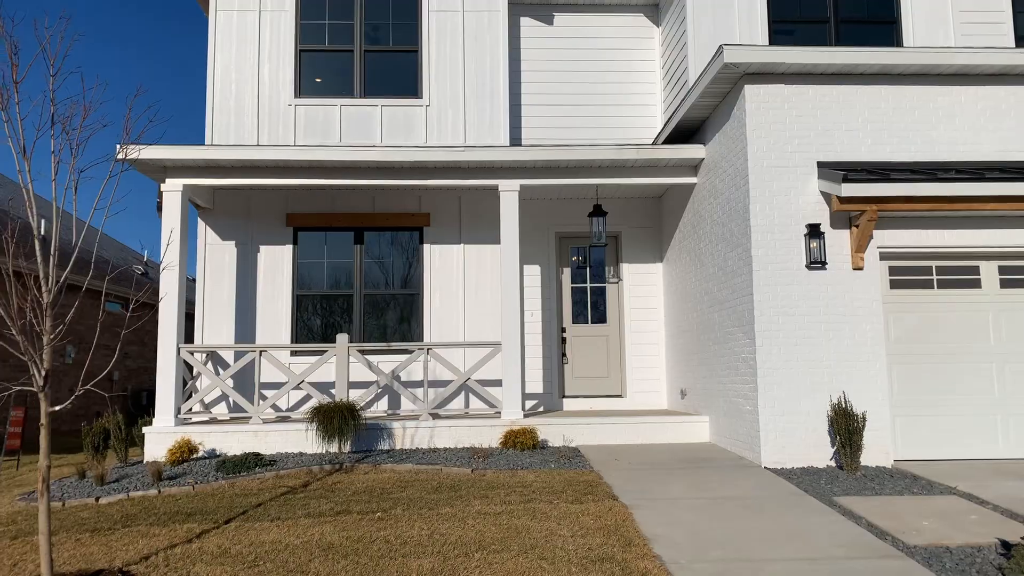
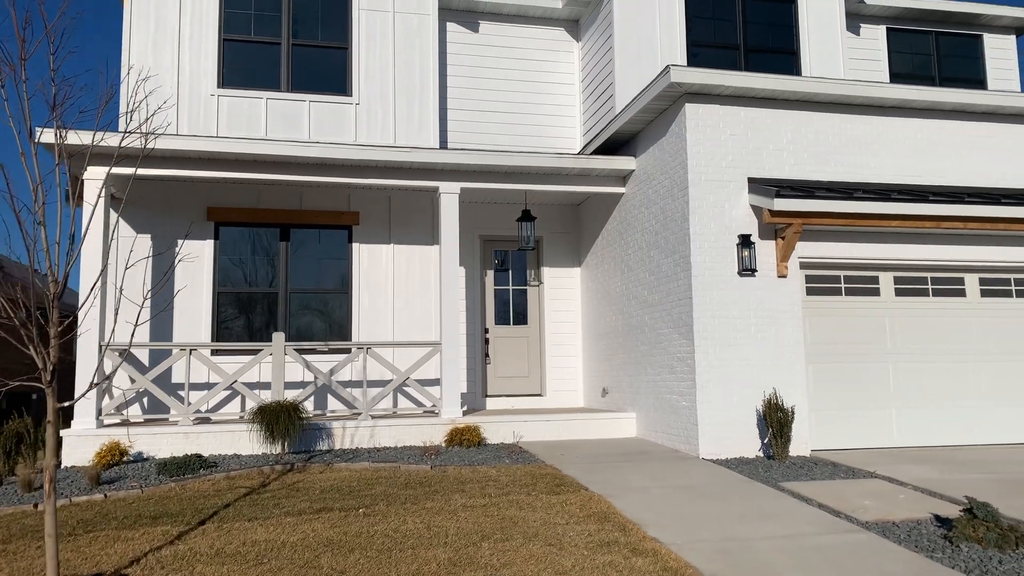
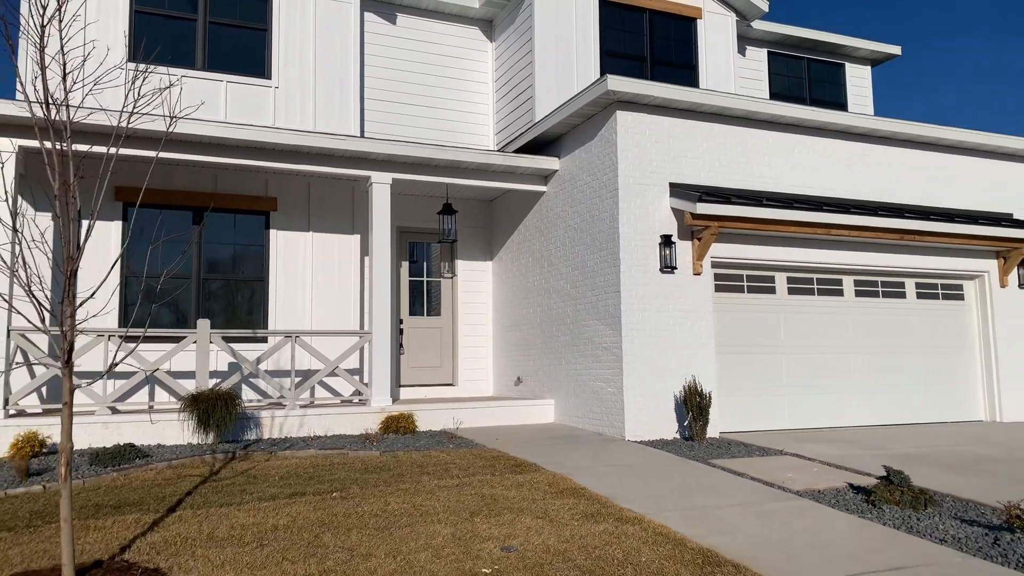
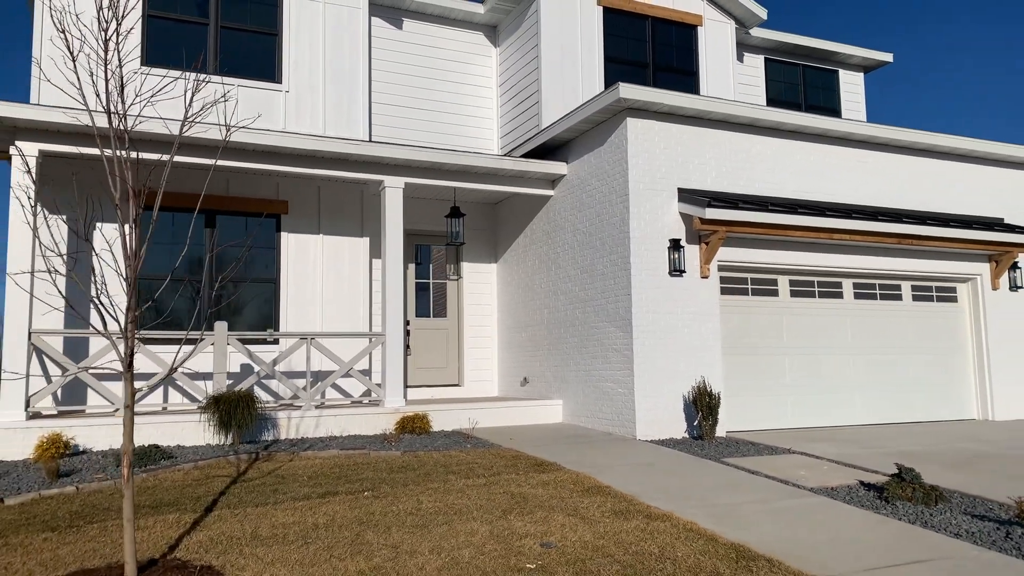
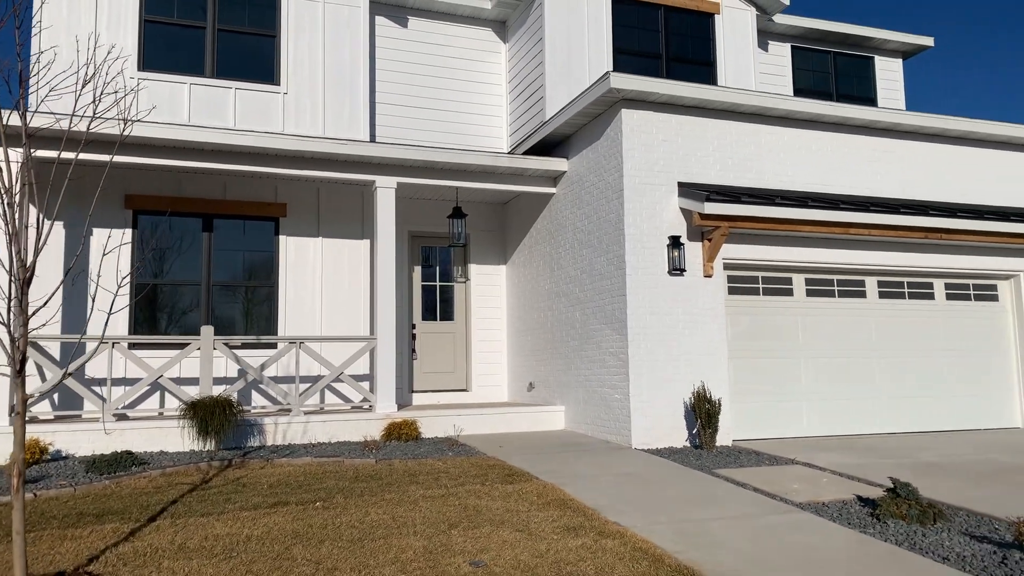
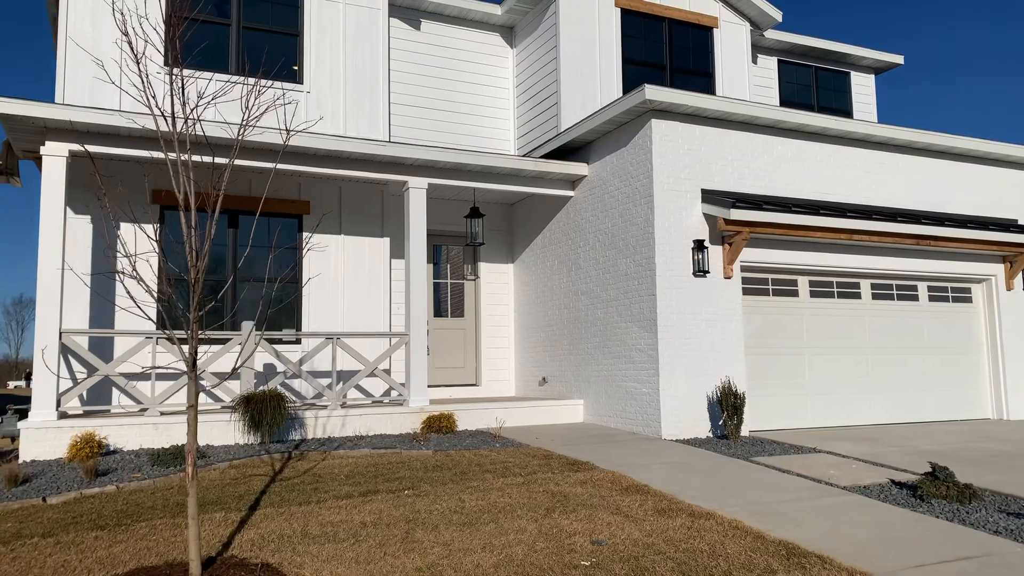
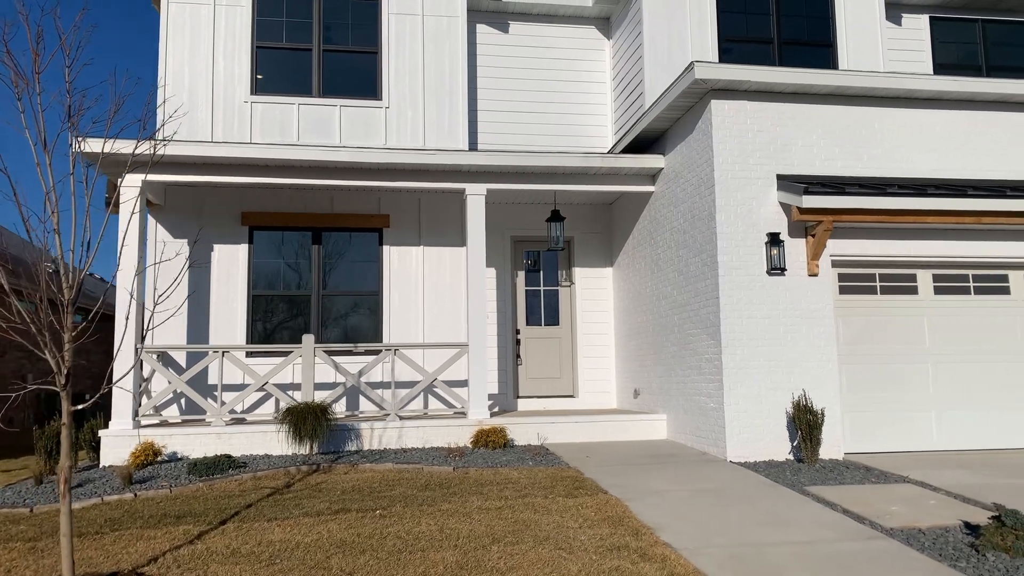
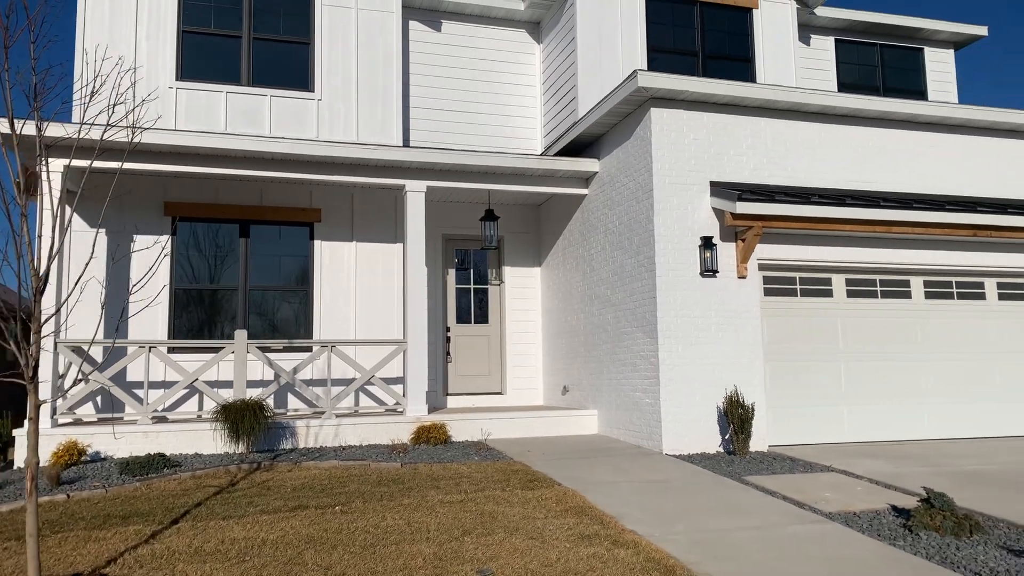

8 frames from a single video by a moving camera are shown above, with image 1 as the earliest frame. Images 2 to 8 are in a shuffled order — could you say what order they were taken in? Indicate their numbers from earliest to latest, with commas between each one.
7, 2, 8, 5, 3, 4, 6
